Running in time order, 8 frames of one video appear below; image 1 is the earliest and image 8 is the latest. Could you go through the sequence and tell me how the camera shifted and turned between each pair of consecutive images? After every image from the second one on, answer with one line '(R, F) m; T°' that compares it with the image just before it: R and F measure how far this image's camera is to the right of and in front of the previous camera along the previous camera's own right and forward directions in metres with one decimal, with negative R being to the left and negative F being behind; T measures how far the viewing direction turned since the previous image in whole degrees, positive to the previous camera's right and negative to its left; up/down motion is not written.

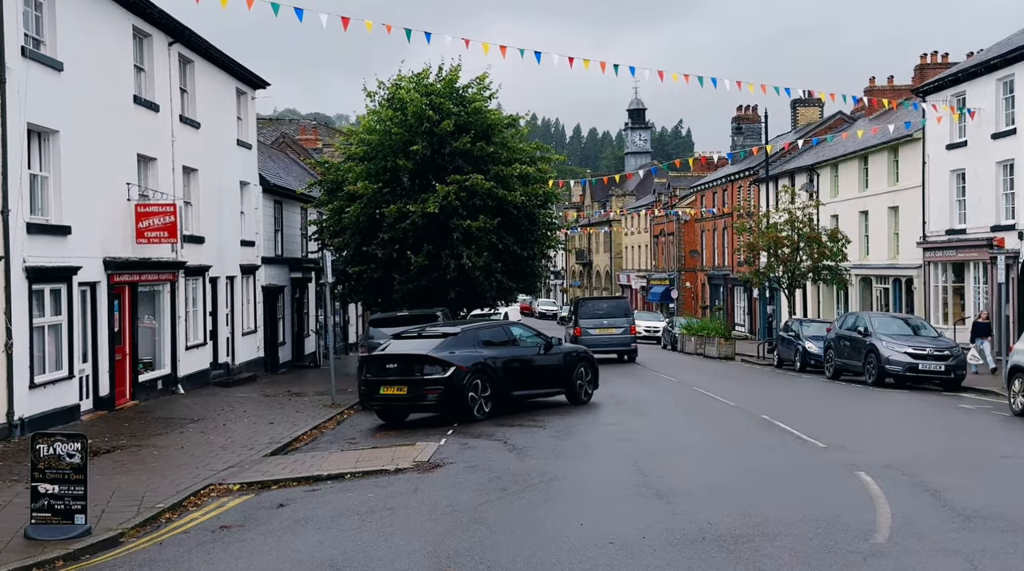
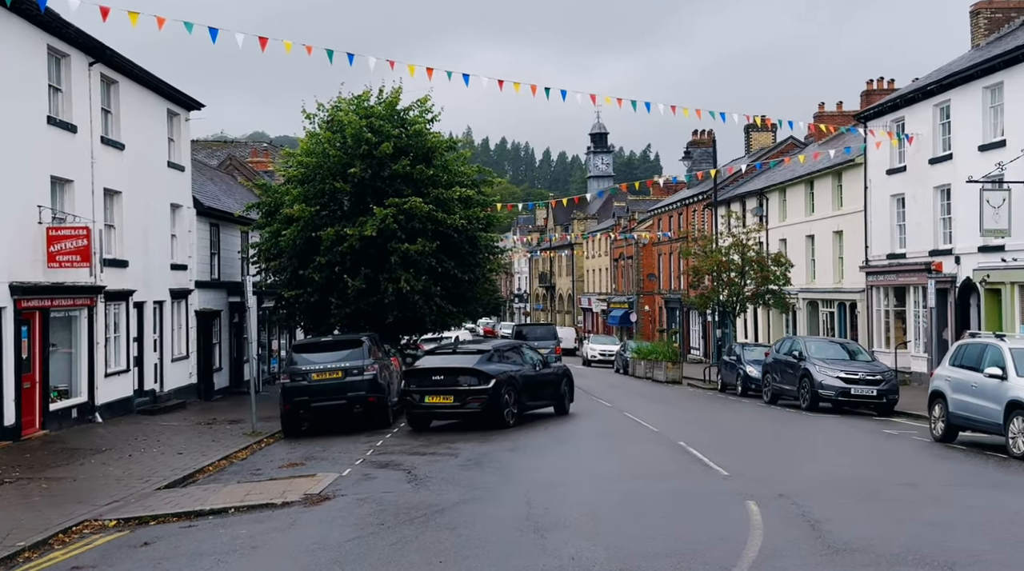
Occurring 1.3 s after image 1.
(+0.6, +0.3) m; +2°
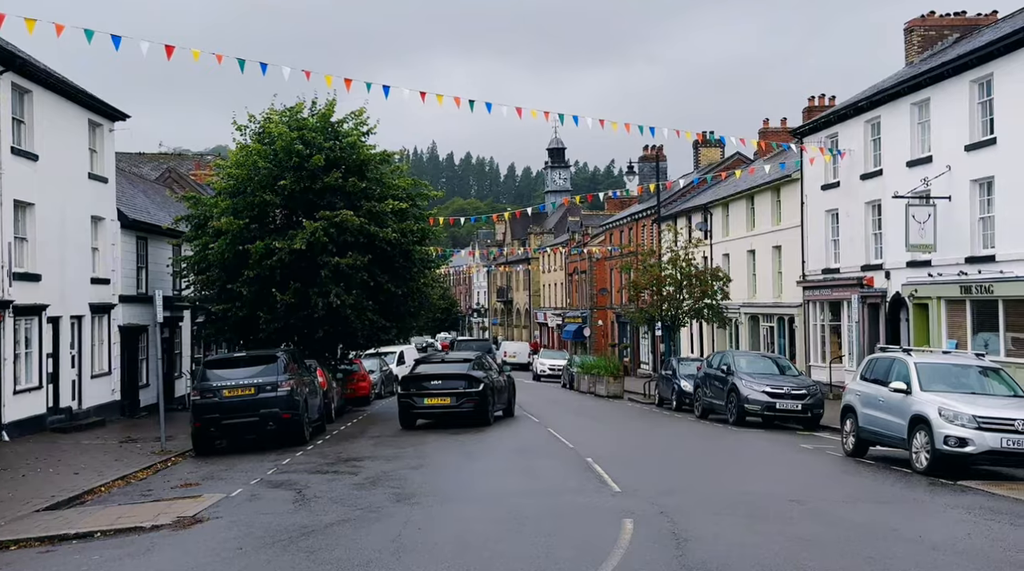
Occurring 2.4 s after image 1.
(+0.6, +0.2) m; +2°
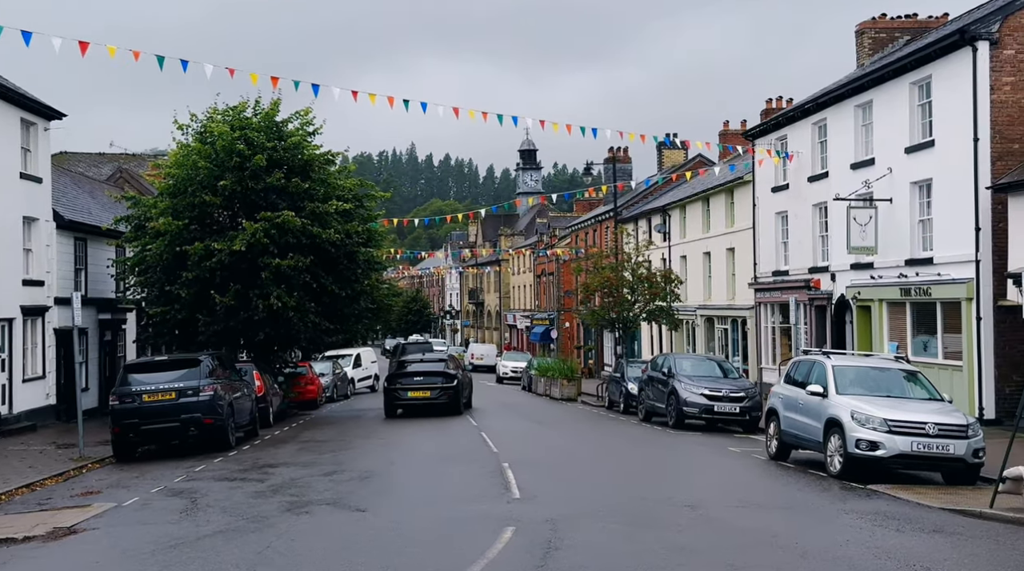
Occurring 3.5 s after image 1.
(+0.7, +0.2) m; +2°
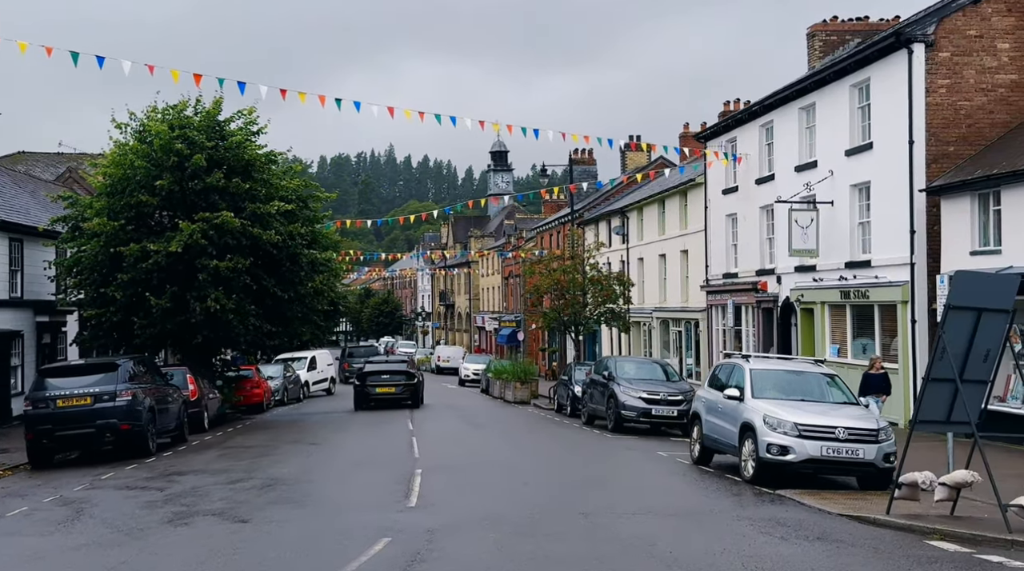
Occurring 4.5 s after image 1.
(+0.7, +0.3) m; +2°
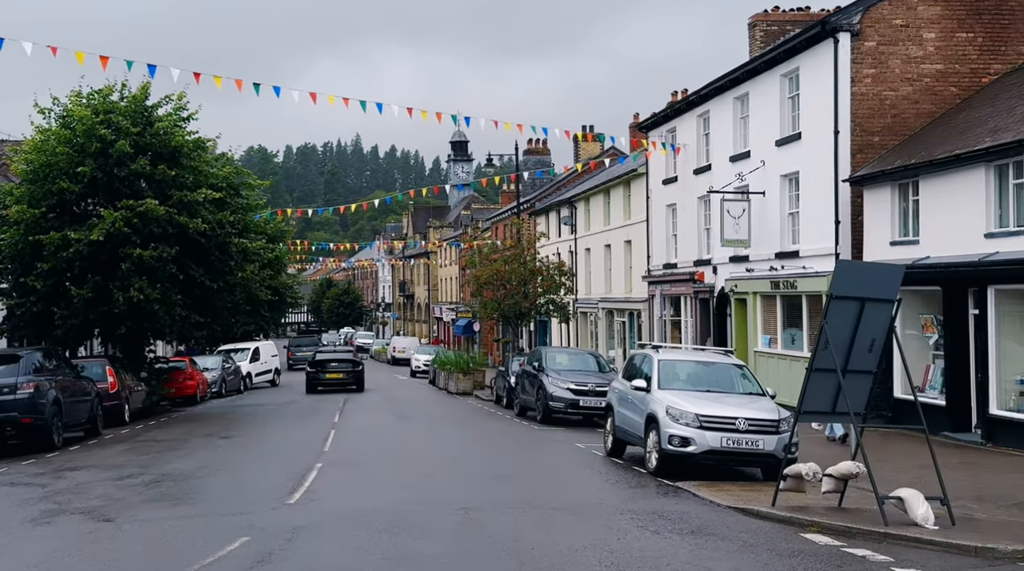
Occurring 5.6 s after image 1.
(+0.6, +0.3) m; +2°
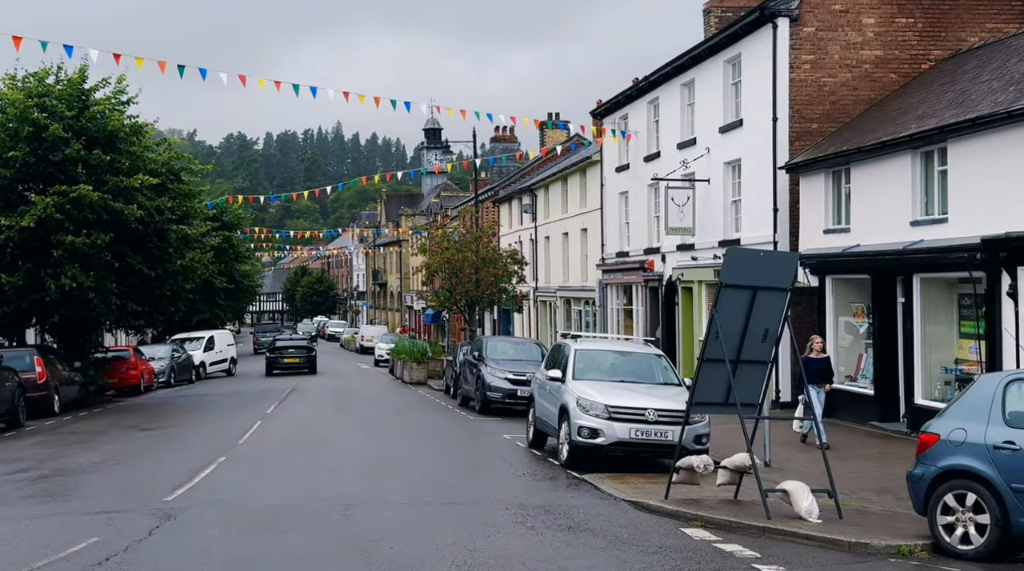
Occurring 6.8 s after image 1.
(+0.7, +0.3) m; +2°
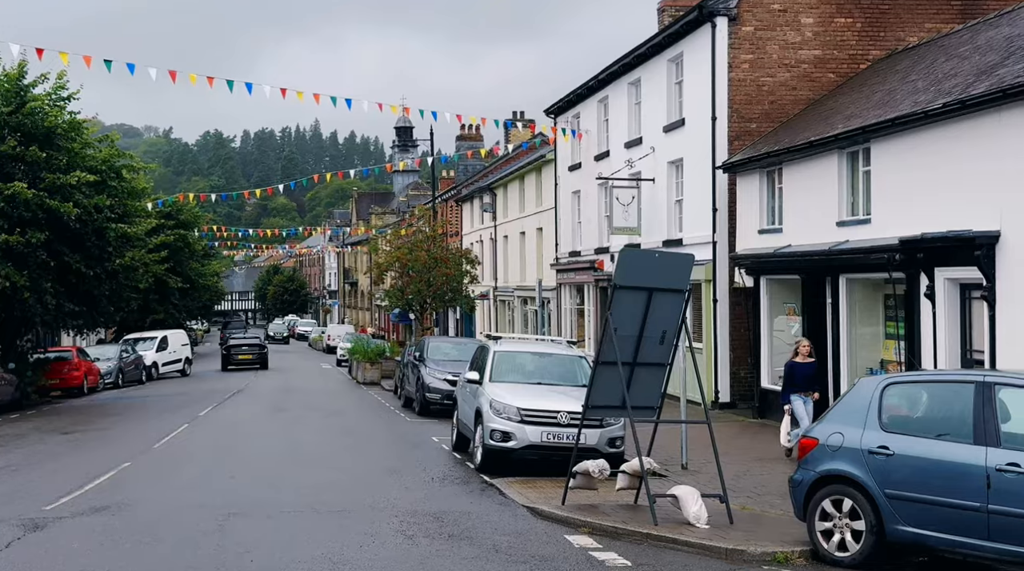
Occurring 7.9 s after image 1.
(+0.6, +0.2) m; +2°
